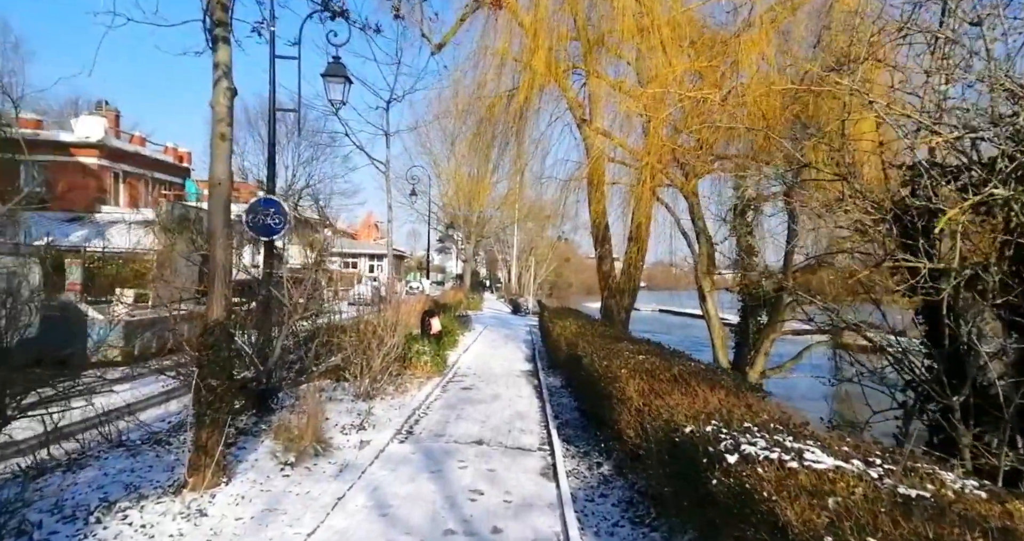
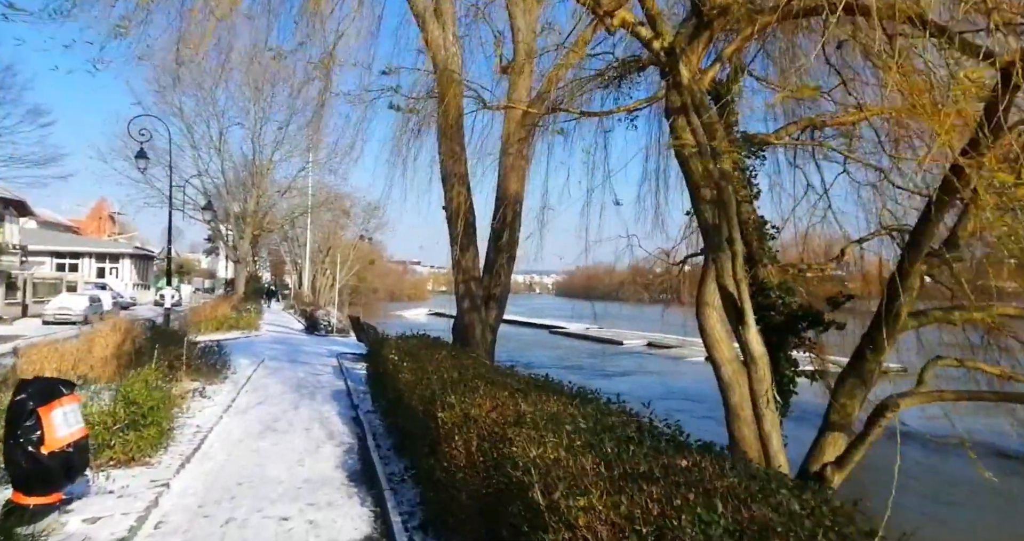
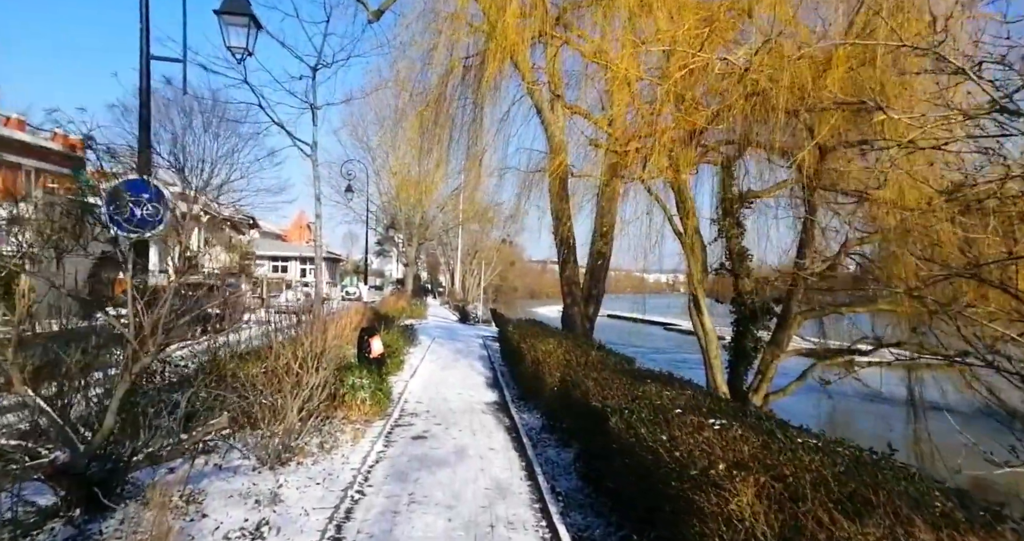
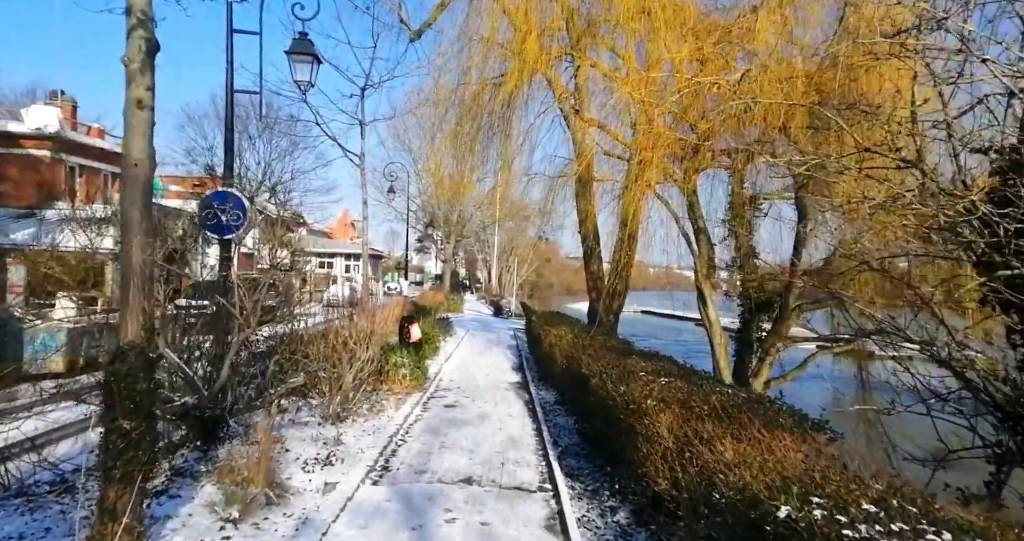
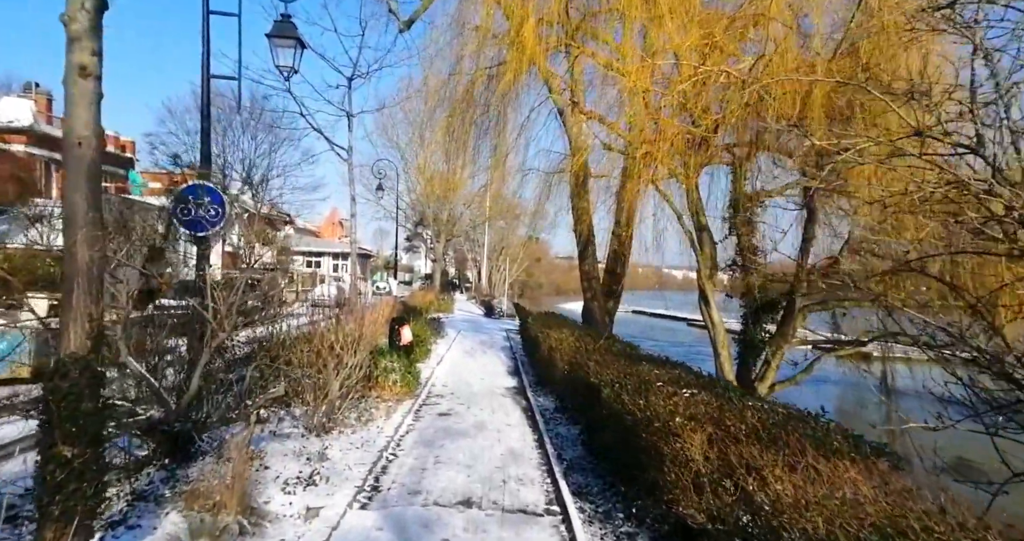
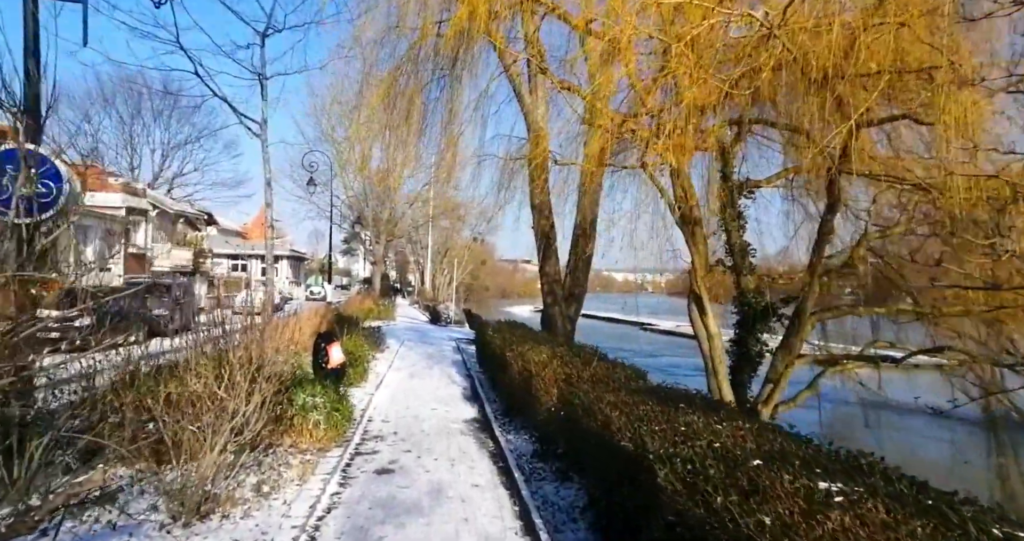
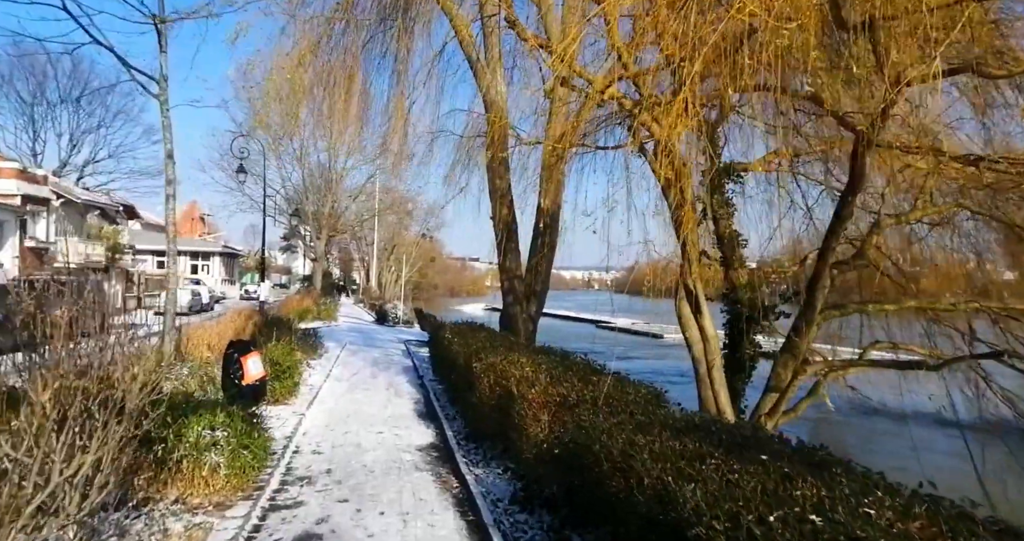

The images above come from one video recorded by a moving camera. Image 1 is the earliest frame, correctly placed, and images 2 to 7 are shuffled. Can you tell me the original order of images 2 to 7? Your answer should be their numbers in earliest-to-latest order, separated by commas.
4, 5, 3, 6, 7, 2
